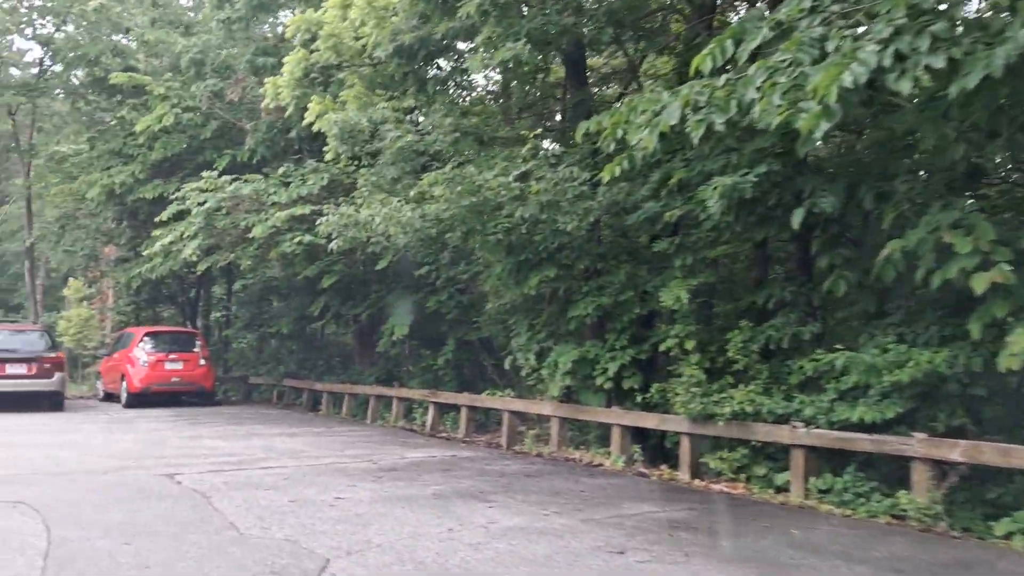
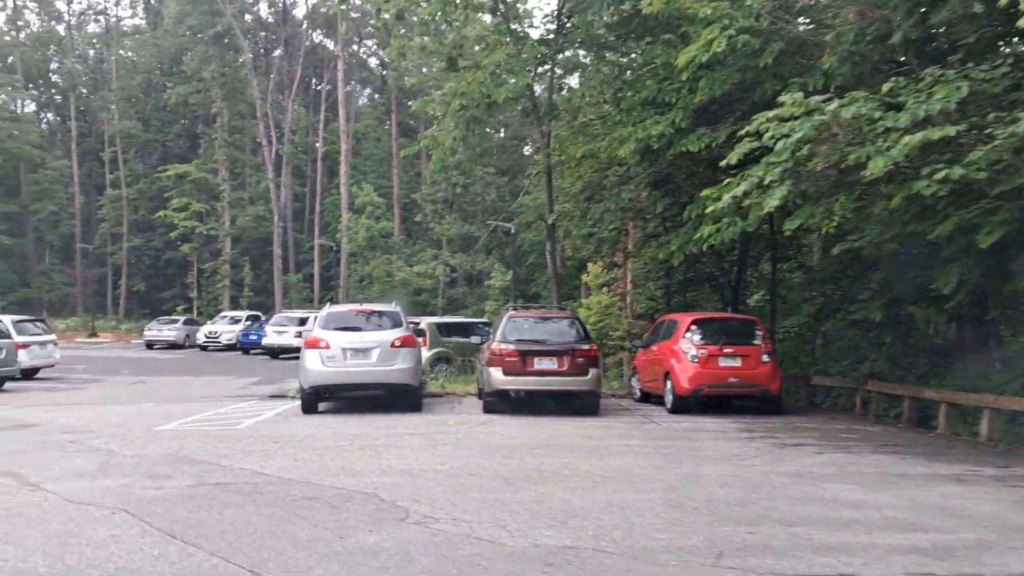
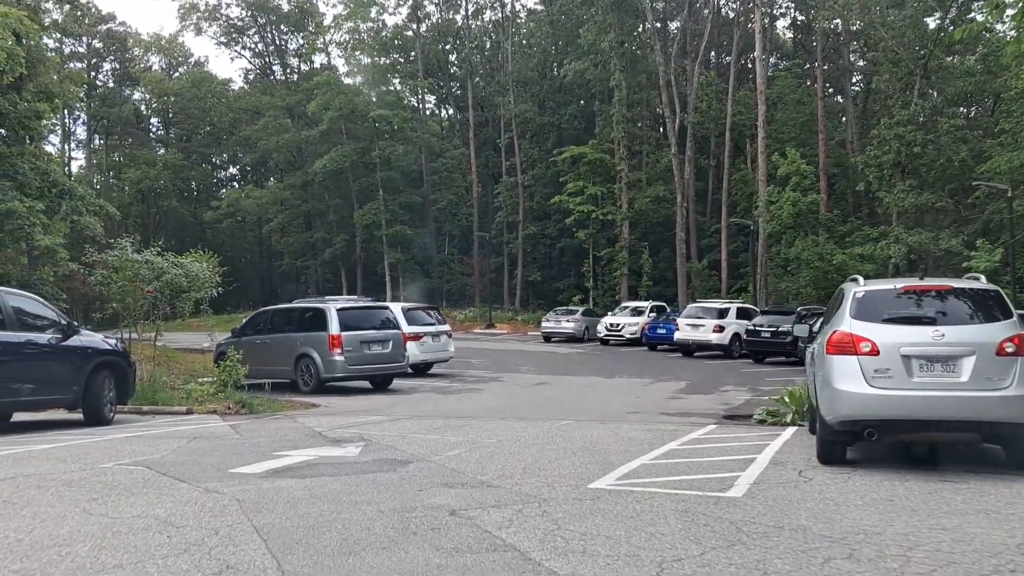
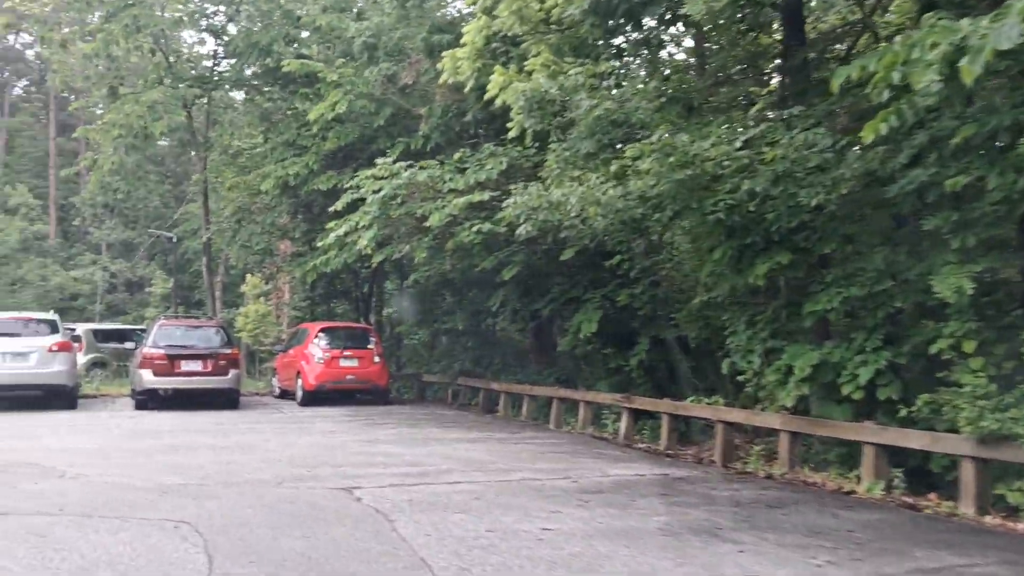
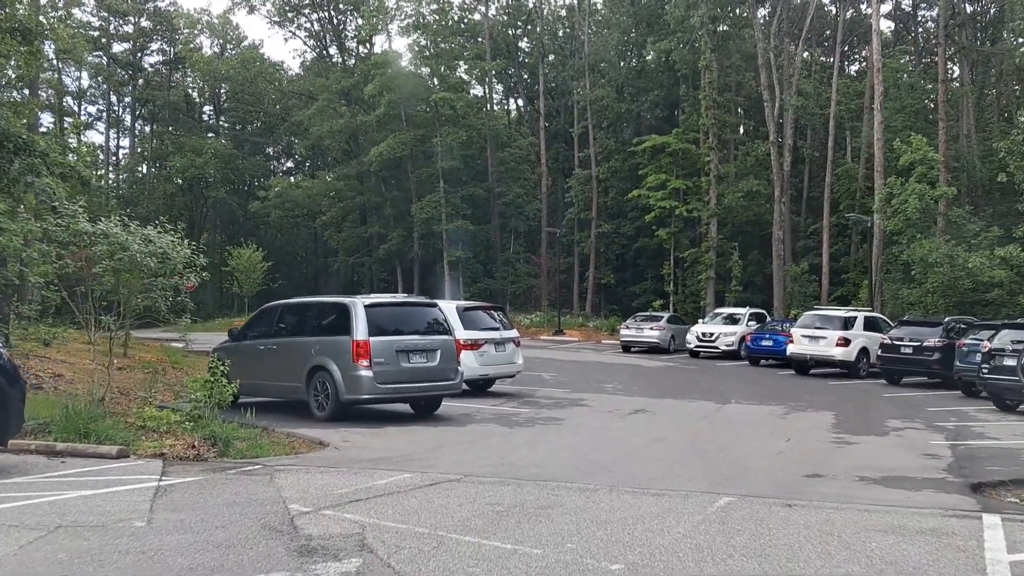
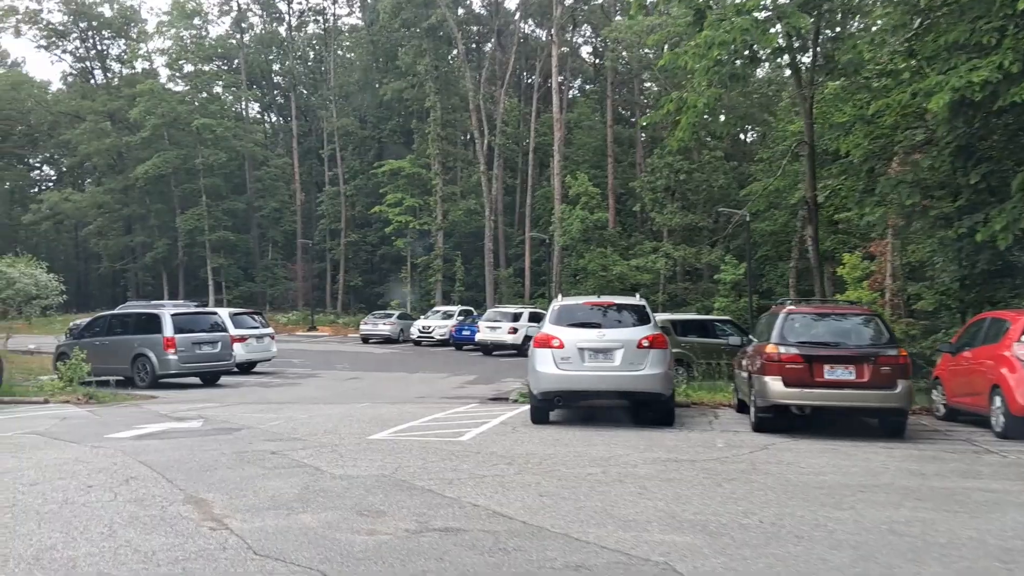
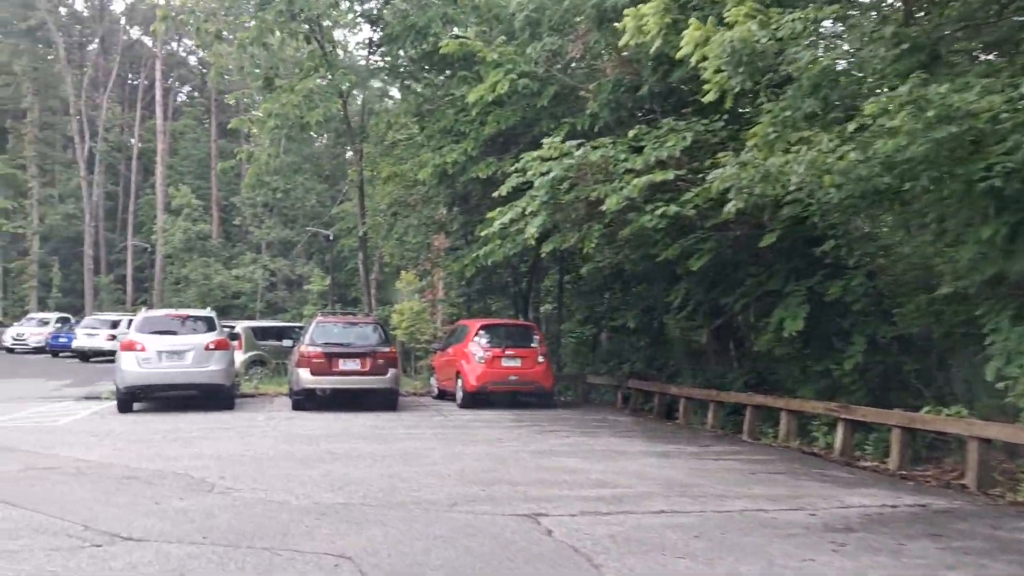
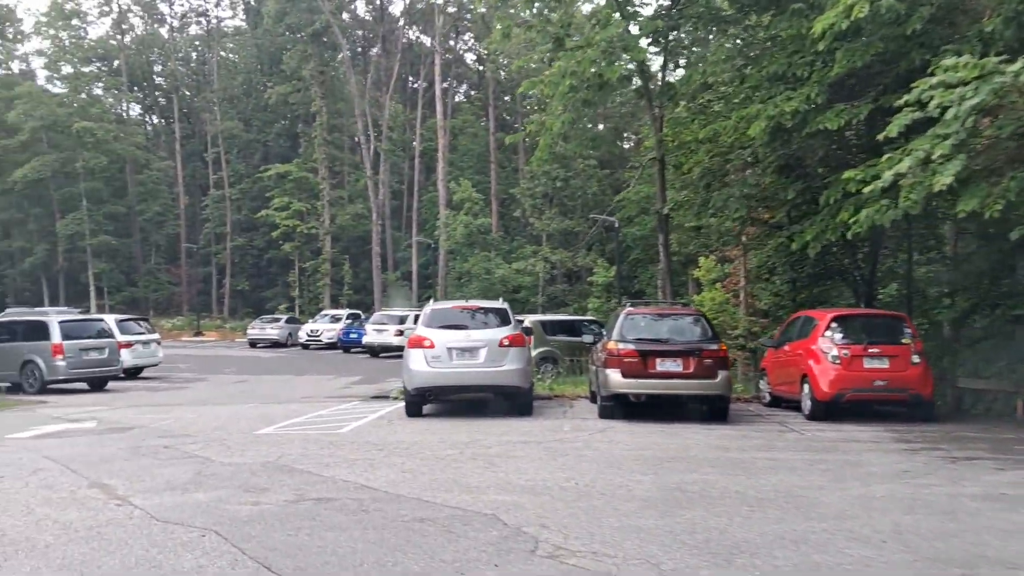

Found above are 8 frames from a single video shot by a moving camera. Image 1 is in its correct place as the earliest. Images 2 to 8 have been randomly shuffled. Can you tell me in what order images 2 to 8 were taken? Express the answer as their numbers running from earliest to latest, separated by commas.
4, 7, 2, 8, 6, 3, 5
